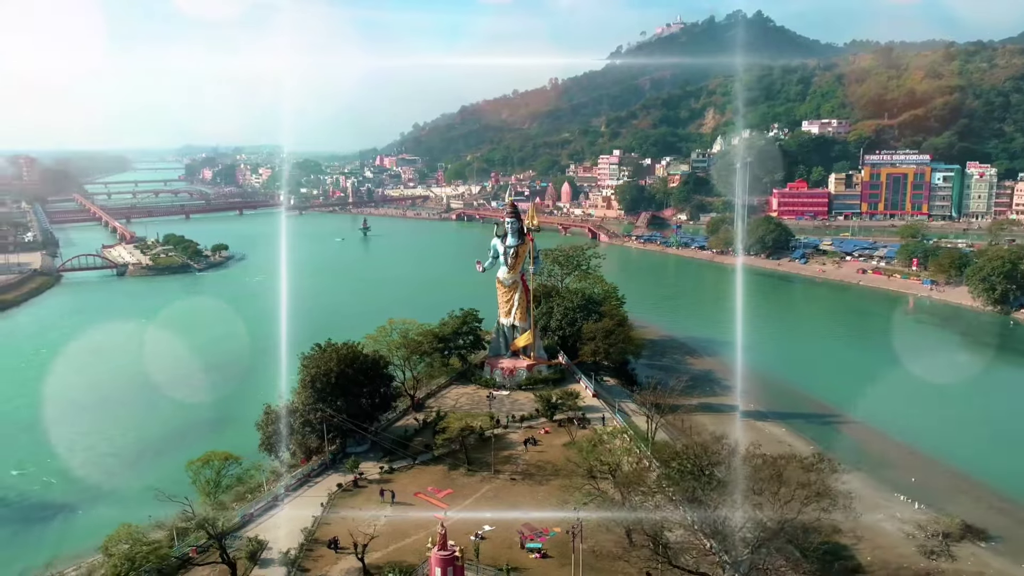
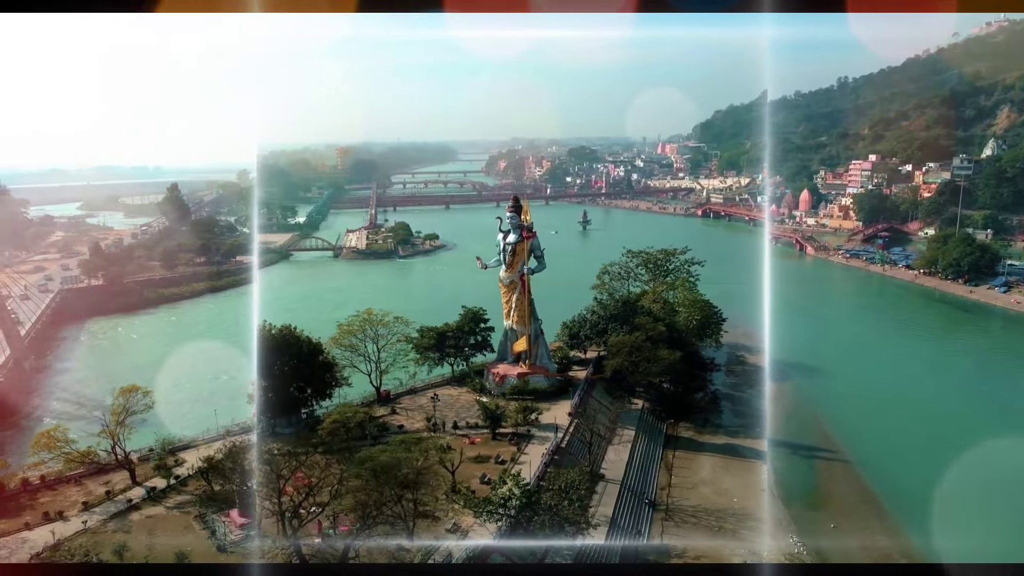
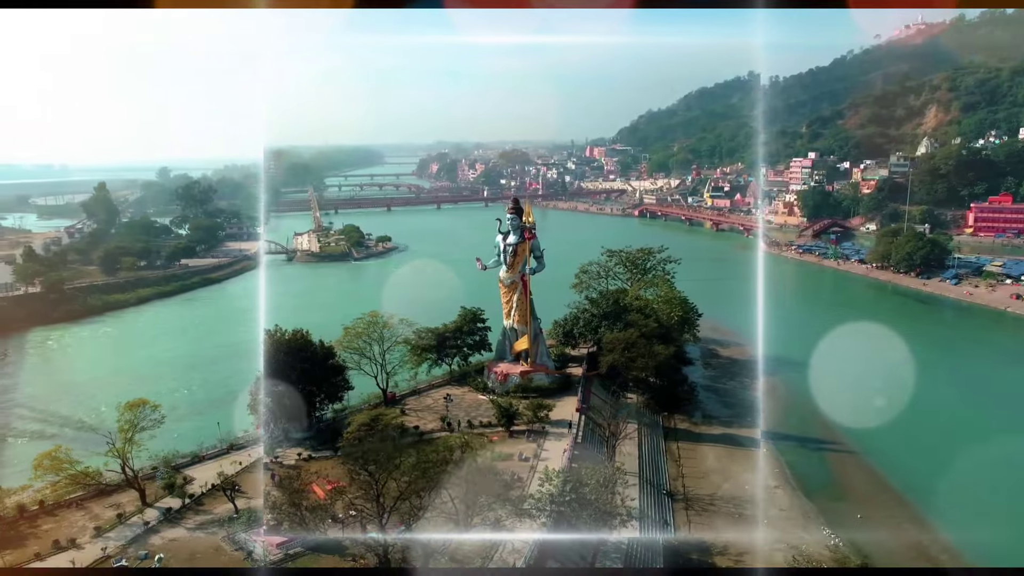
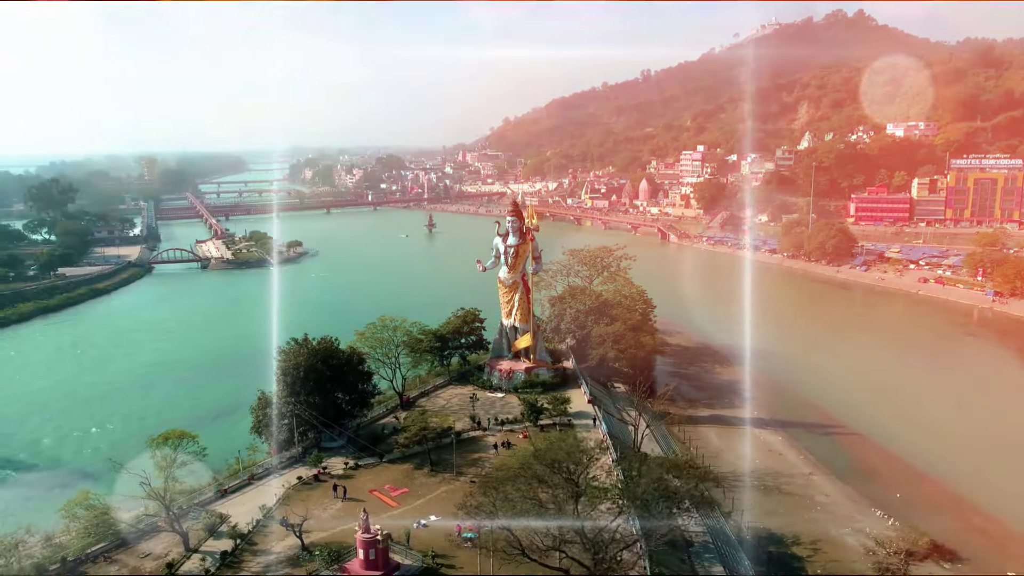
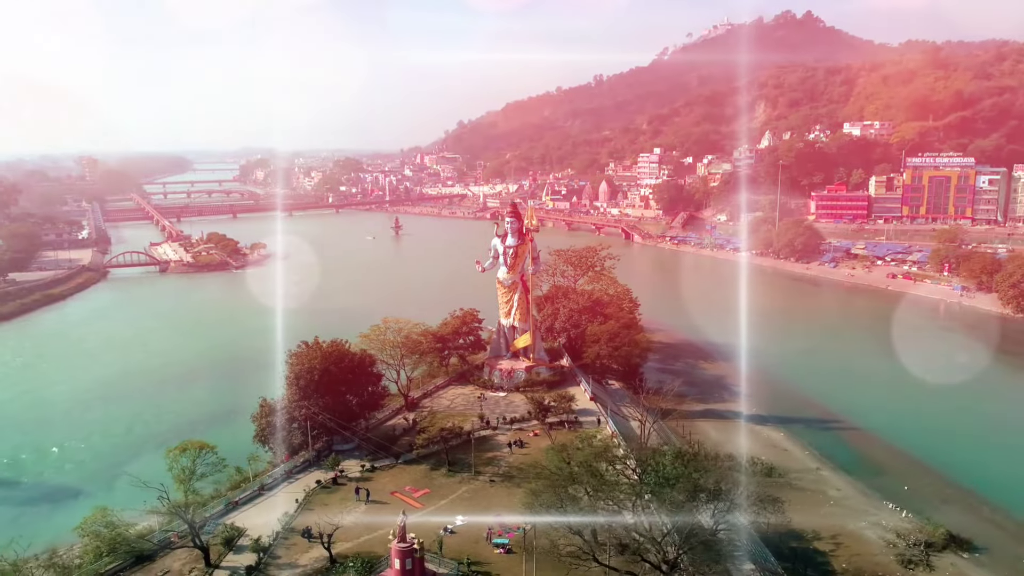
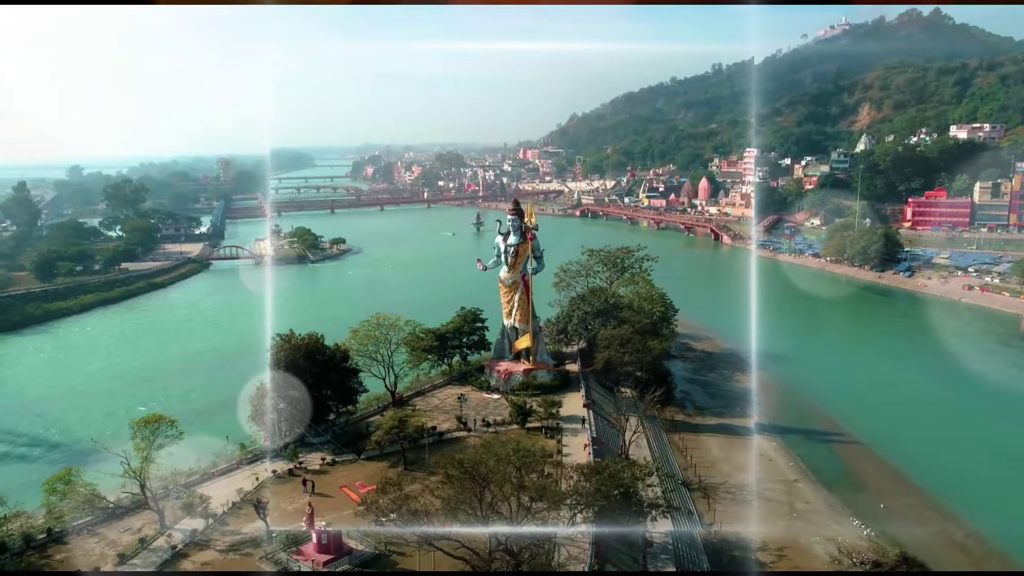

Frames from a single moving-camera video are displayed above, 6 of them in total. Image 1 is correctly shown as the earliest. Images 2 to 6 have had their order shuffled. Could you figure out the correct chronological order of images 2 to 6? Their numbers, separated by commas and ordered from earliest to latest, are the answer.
5, 4, 6, 3, 2
